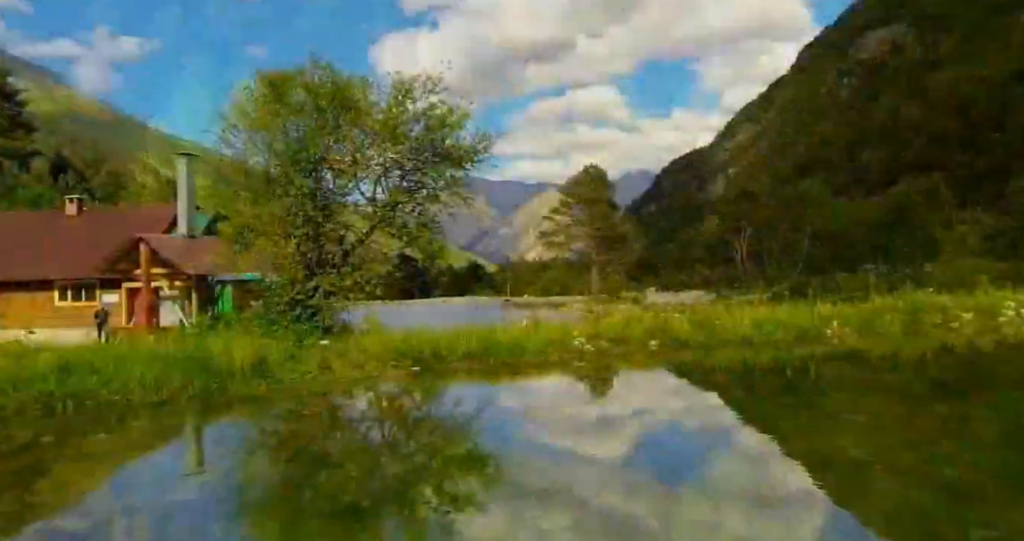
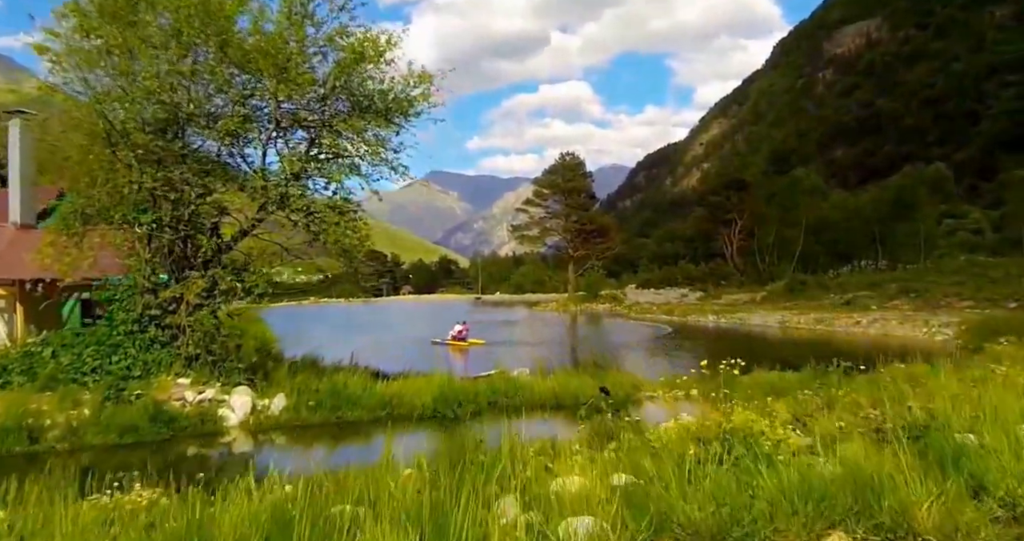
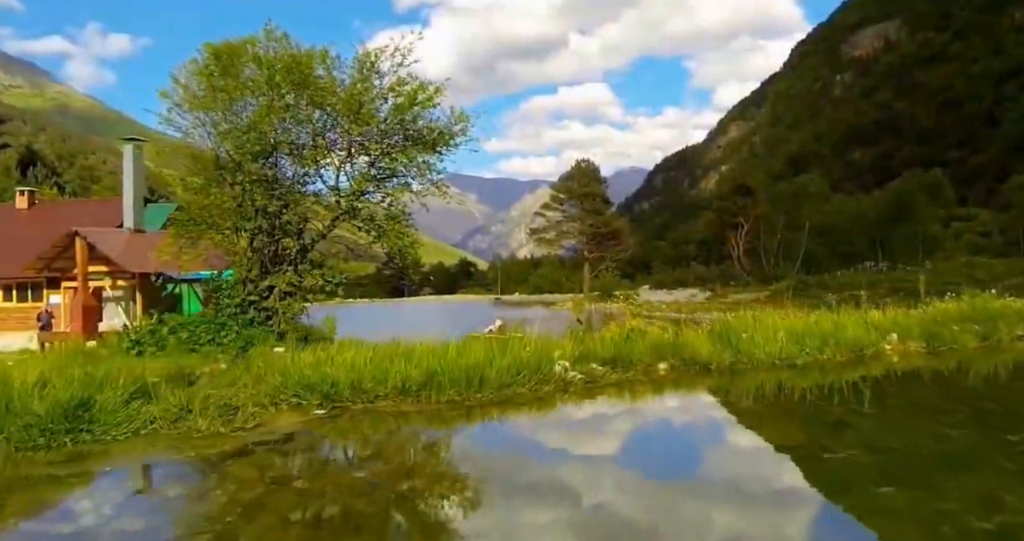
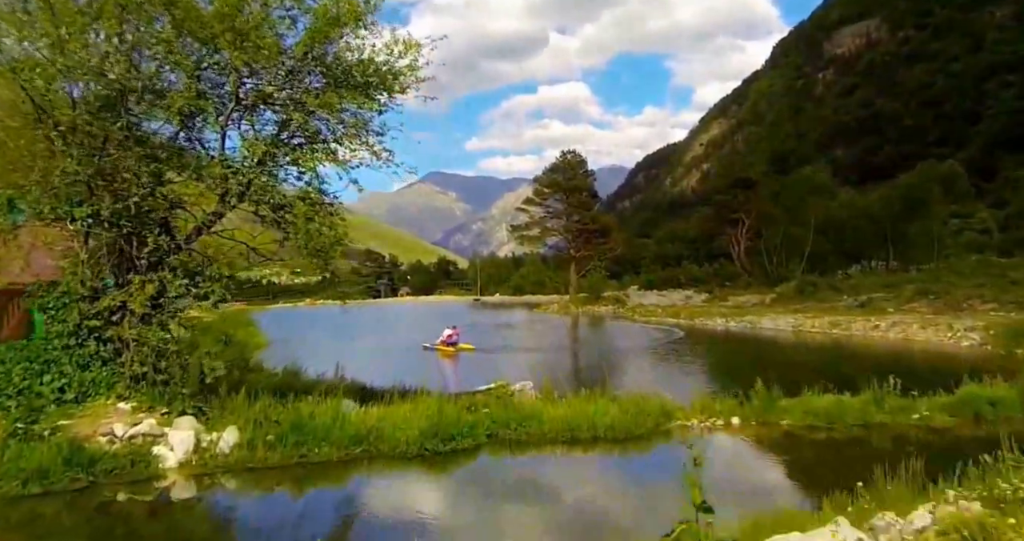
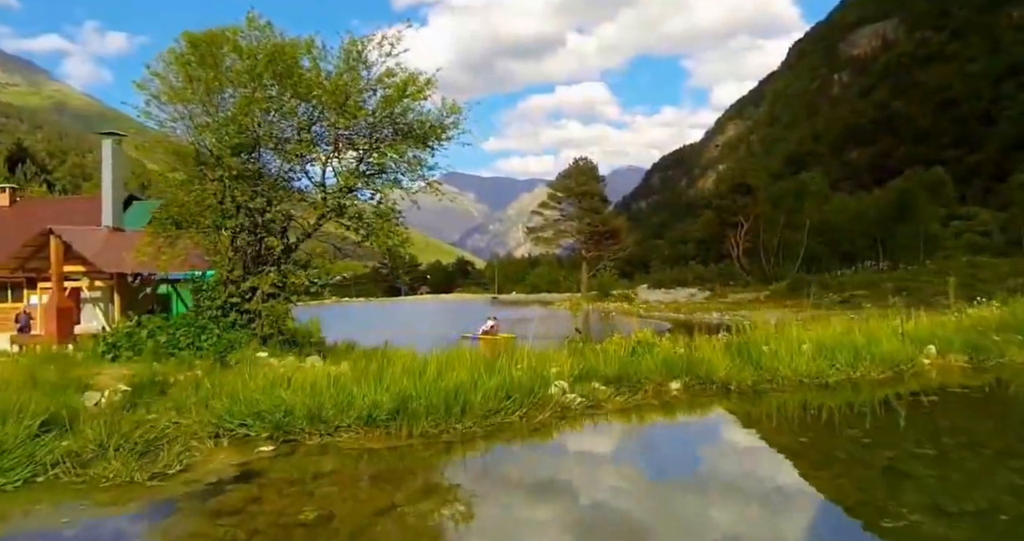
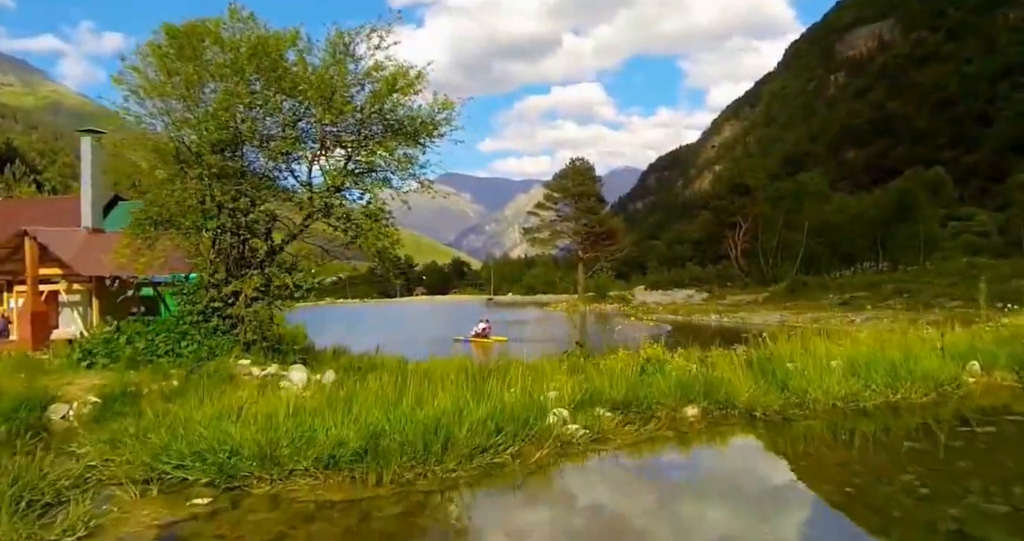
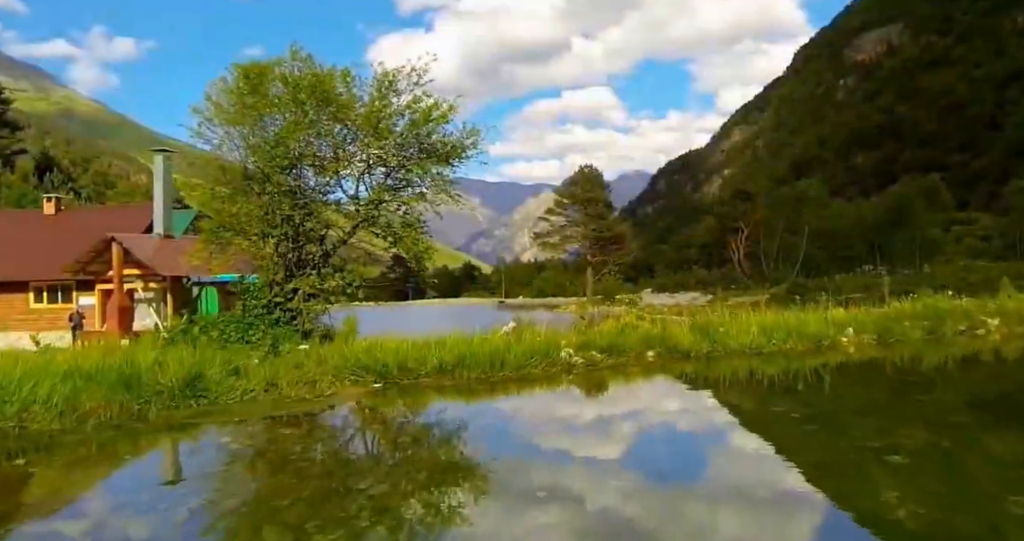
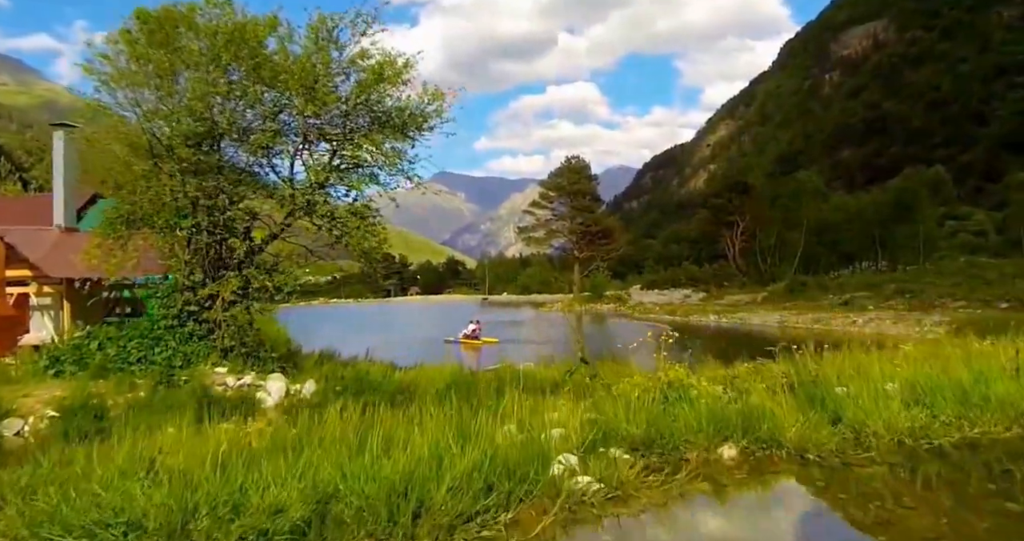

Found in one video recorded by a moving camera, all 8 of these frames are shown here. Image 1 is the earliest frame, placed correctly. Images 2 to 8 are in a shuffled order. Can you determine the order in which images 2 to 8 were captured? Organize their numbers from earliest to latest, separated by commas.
7, 3, 5, 6, 8, 2, 4
